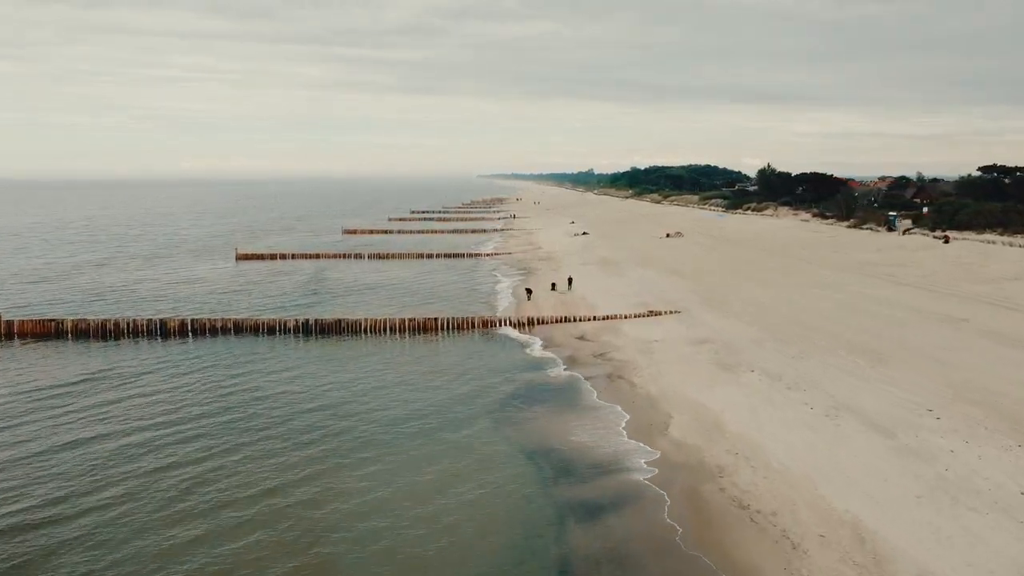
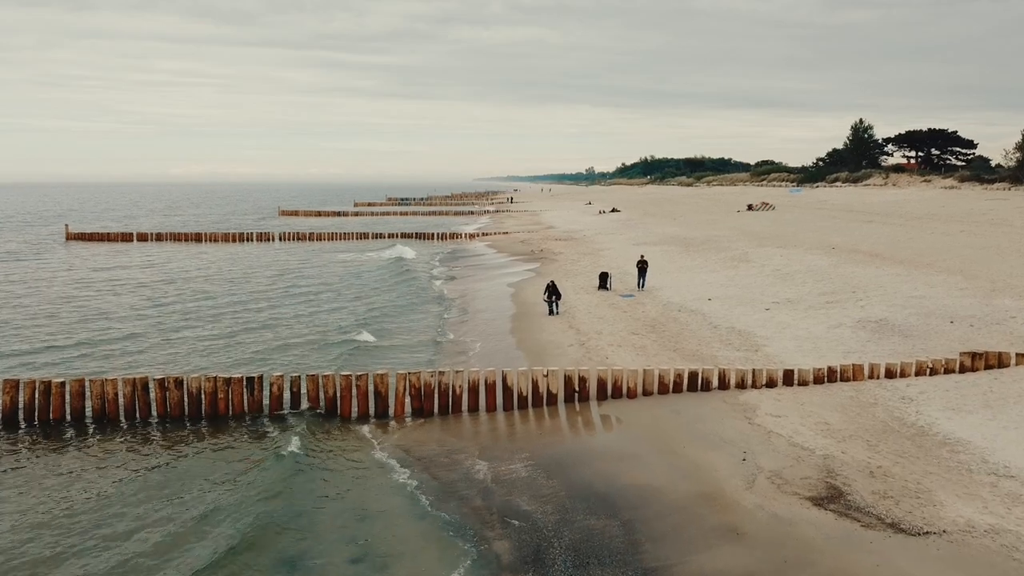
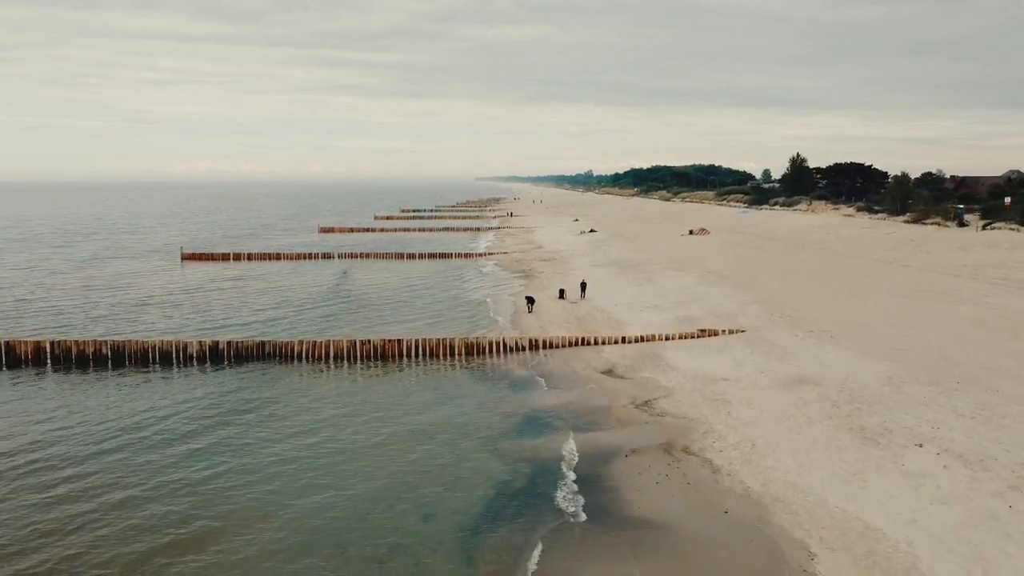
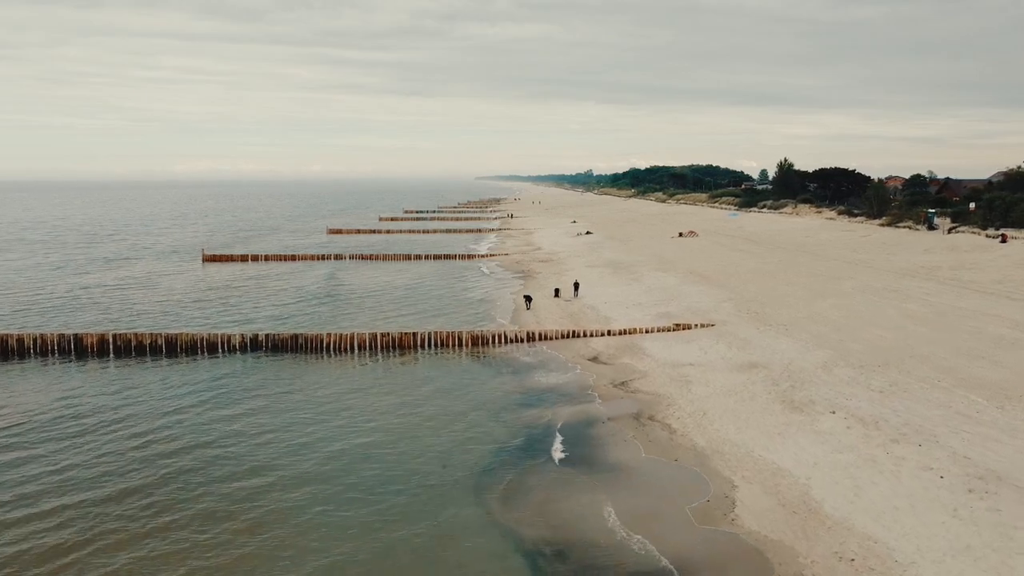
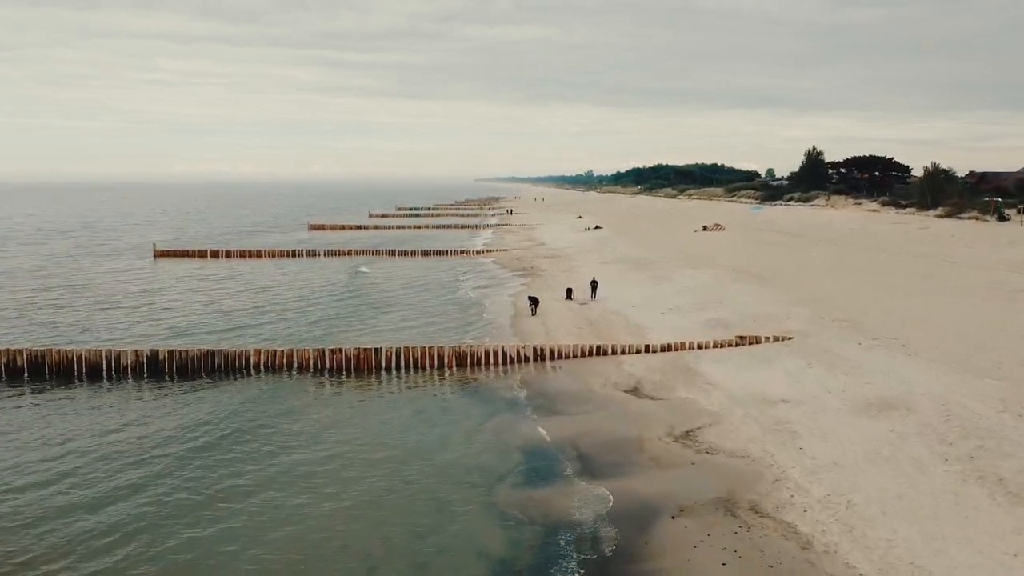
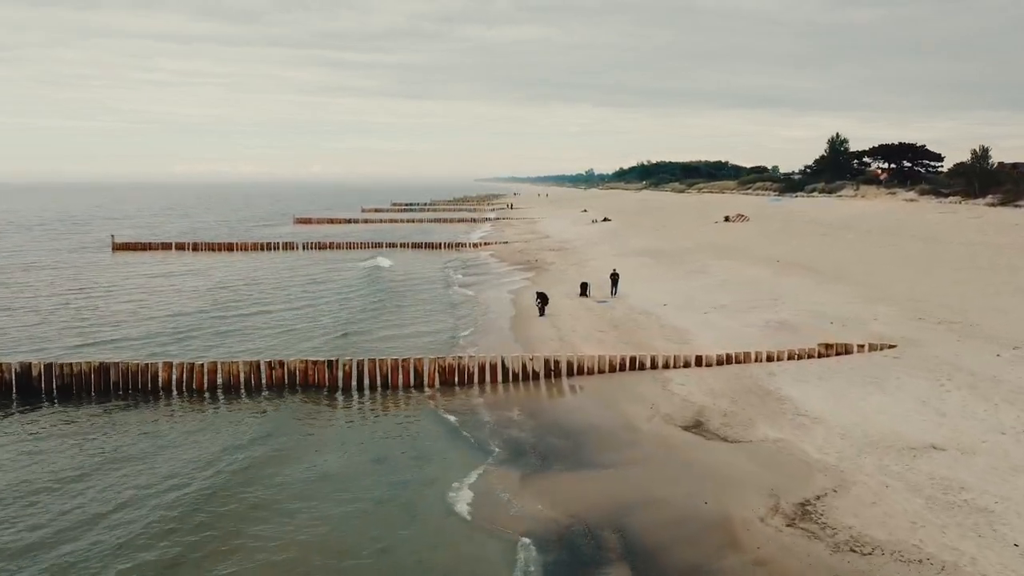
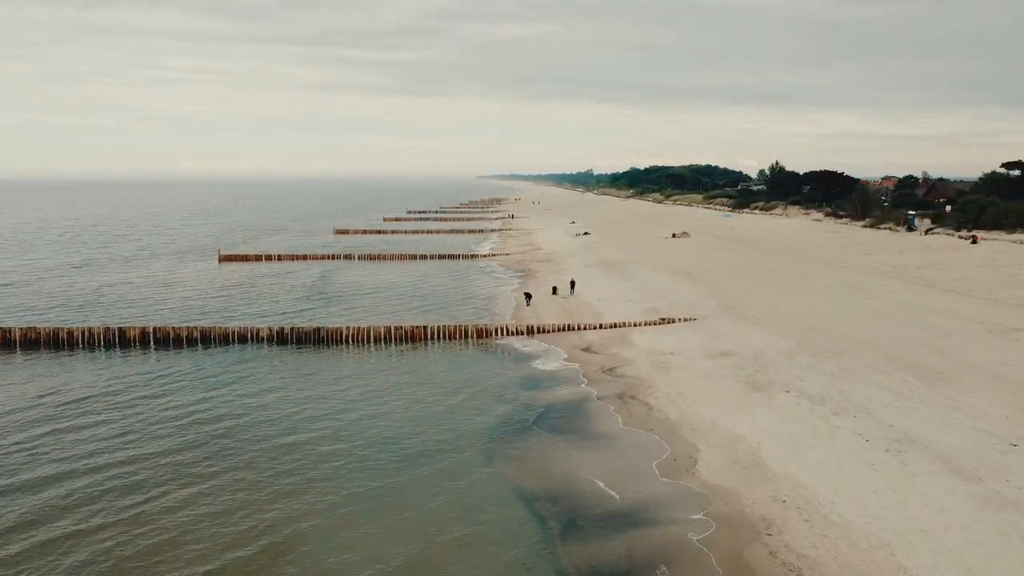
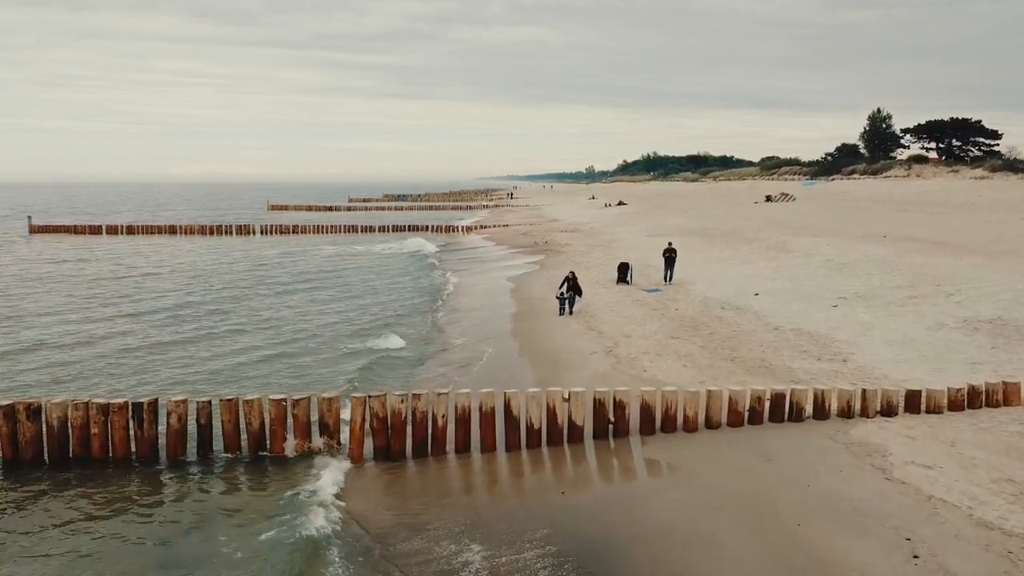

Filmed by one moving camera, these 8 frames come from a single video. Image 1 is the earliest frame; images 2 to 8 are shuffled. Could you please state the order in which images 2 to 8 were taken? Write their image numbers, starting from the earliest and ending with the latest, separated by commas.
7, 4, 3, 5, 6, 2, 8
